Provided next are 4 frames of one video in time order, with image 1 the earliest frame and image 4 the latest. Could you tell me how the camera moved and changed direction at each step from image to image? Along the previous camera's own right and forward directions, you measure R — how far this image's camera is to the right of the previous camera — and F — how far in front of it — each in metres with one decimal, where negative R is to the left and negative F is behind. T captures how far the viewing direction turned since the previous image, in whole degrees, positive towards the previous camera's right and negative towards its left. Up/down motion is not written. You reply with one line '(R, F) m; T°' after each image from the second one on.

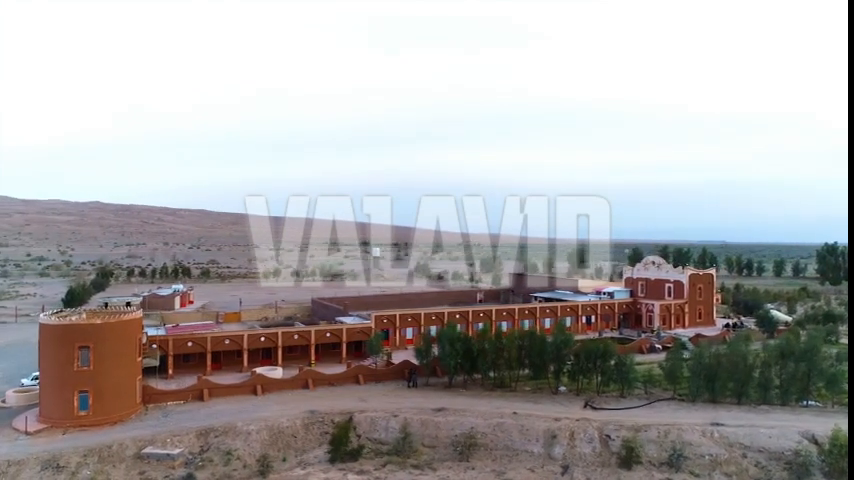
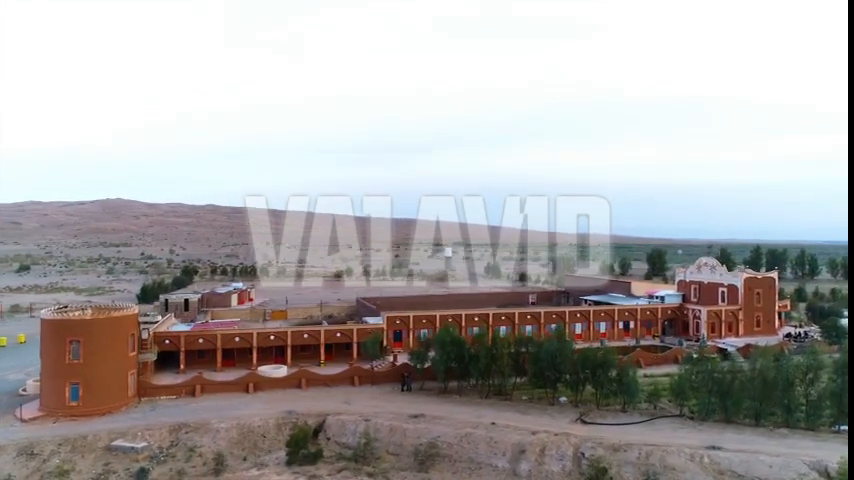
(+5.7, +1.6) m; -10°
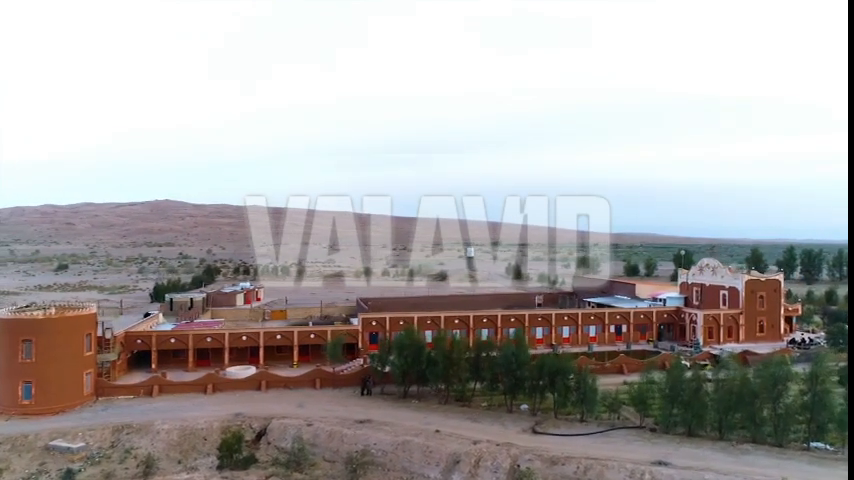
(+4.2, +1.2) m; -5°
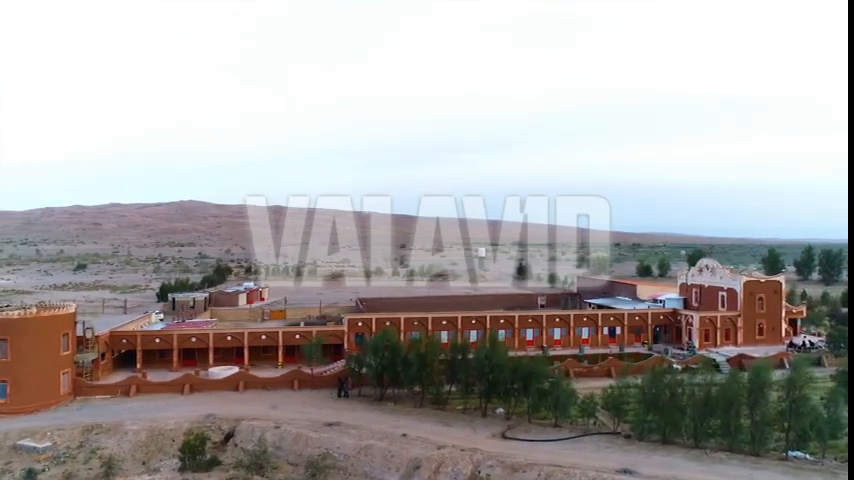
(+2.3, +0.6) m; -2°
